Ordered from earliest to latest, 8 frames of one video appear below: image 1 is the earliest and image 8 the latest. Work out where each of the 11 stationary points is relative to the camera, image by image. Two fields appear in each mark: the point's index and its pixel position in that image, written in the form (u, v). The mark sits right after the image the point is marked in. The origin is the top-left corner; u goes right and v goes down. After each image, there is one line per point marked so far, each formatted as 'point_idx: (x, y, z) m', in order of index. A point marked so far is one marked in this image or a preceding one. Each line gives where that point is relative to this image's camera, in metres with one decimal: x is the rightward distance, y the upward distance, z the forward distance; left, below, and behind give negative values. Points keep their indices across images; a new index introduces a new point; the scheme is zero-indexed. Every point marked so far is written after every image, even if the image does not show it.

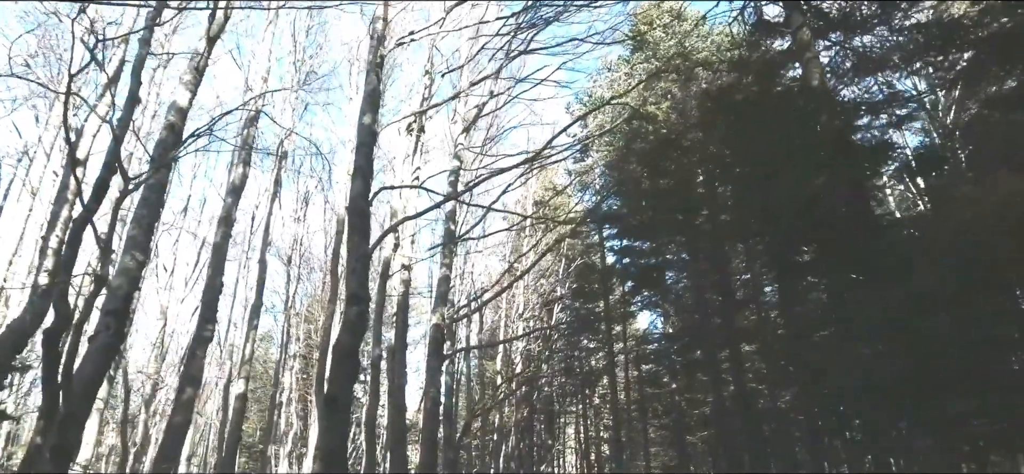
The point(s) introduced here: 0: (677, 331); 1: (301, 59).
0: (+2.6, -1.5, +10.8) m
1: (-3.2, +2.8, +10.2) m
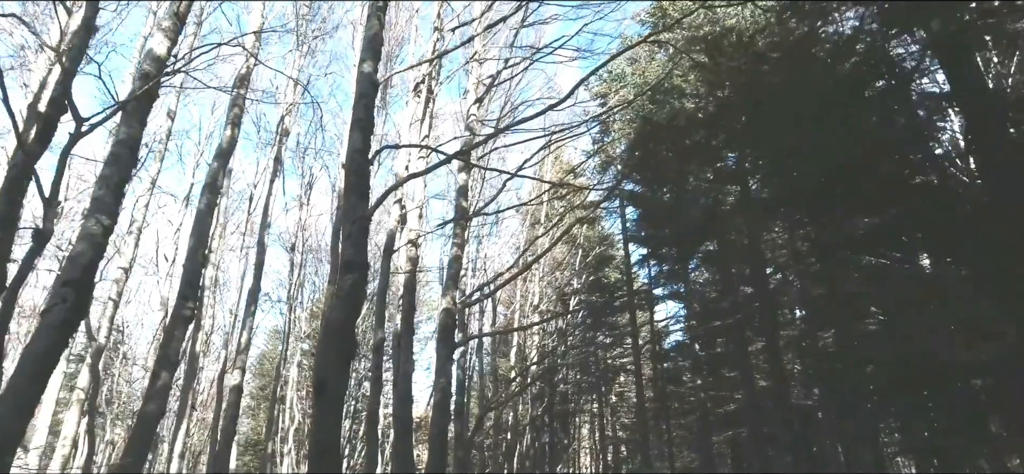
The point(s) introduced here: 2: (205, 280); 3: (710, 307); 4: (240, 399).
0: (+2.9, -1.3, +10.2) m
1: (-3.0, +3.0, +9.7) m
2: (-5.6, -0.7, +11.9) m
3: (+2.9, -1.0, +9.7) m
4: (-3.2, -1.9, +7.9) m
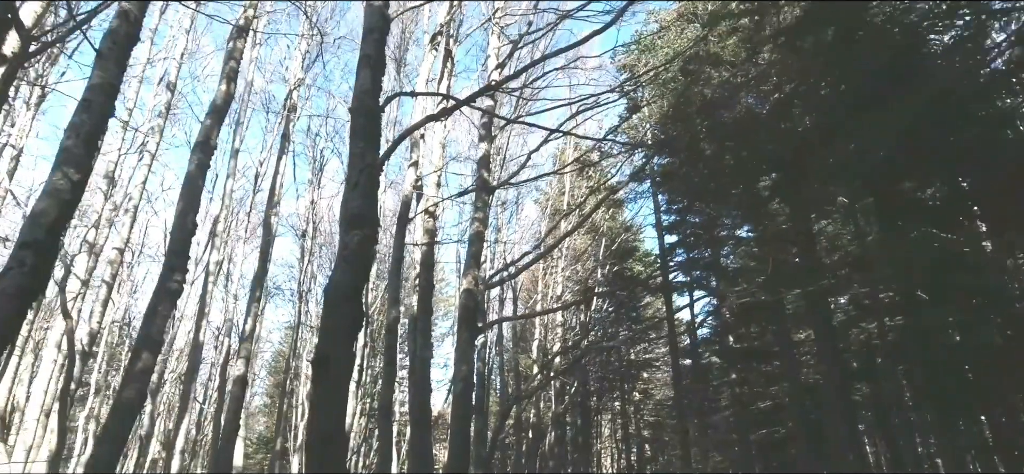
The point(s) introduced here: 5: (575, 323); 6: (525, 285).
0: (+3.2, -1.1, +9.5) m
1: (-2.7, +3.2, +9.2) m
2: (-5.2, -0.5, +11.4) m
3: (+3.2, -0.8, +9.1) m
4: (-2.9, -1.7, +7.4) m
5: (+1.4, -1.9, +15.0) m
6: (+0.3, -1.2, +16.9) m
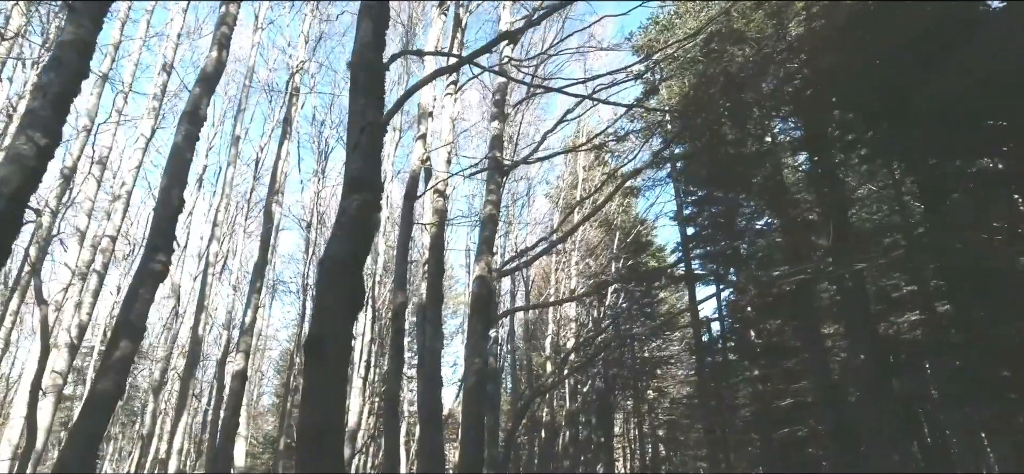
0: (+3.4, -0.9, +9.1) m
1: (-2.6, +3.3, +8.9) m
2: (-5.0, -0.4, +11.1) m
3: (+3.4, -0.7, +8.7) m
4: (-2.8, -1.6, +7.1) m
5: (+1.6, -1.8, +14.6) m
6: (+0.6, -1.1, +16.5) m
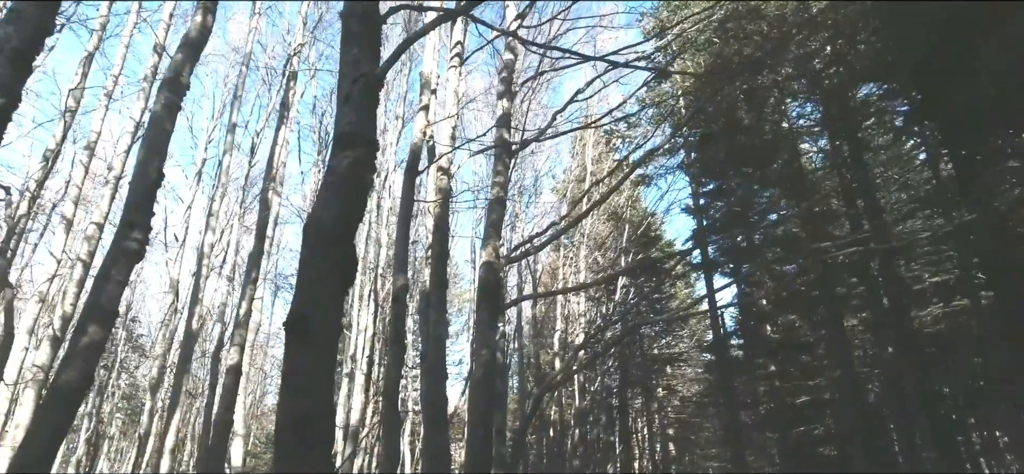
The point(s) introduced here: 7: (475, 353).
0: (+3.5, -0.8, +8.8) m
1: (-2.5, +3.4, +8.6) m
2: (-4.9, -0.3, +10.9) m
3: (+3.5, -0.6, +8.3) m
4: (-2.7, -1.5, +6.8) m
5: (+1.8, -1.7, +14.3) m
6: (+0.7, -1.0, +16.2) m
7: (-0.3, -1.0, +5.6) m
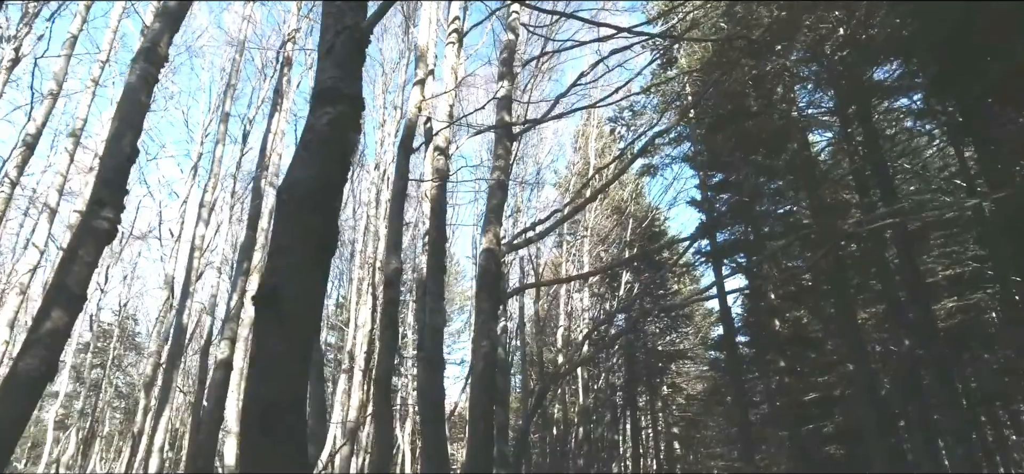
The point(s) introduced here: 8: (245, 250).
0: (+3.5, -0.7, +8.6) m
1: (-2.5, +3.5, +8.4) m
2: (-4.9, -0.2, +10.6) m
3: (+3.5, -0.5, +8.1) m
4: (-2.7, -1.4, +6.6) m
5: (+1.8, -1.6, +14.0) m
6: (+0.8, -0.9, +16.0) m
7: (-0.3, -0.9, +5.4) m
8: (-2.9, -0.3, +7.4) m
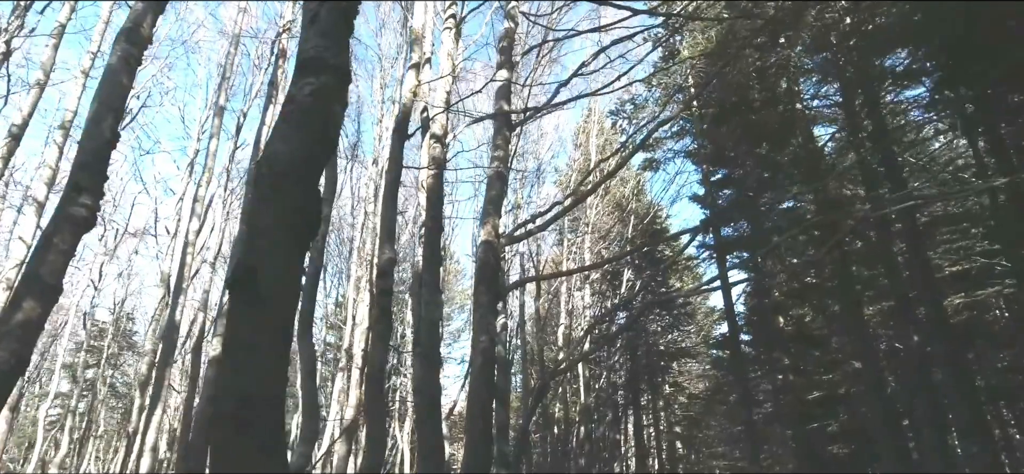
0: (+3.5, -0.6, +8.4) m
1: (-2.5, +3.5, +8.3) m
2: (-4.9, -0.2, +10.5) m
3: (+3.5, -0.4, +7.9) m
4: (-2.7, -1.4, +6.4) m
5: (+1.8, -1.5, +13.9) m
6: (+0.8, -0.8, +15.8) m
7: (-0.3, -0.9, +5.3) m
8: (-2.9, -0.2, +7.3) m
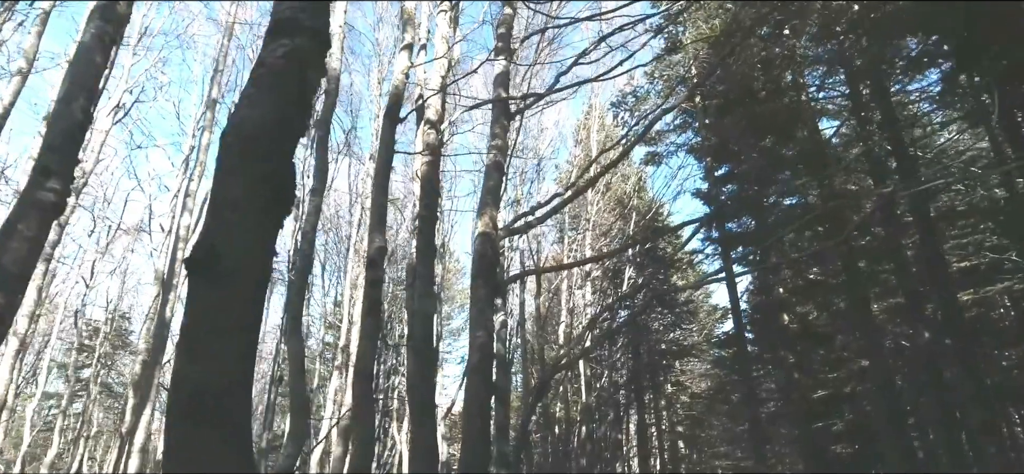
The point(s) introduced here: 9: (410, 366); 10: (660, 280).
0: (+3.5, -0.6, +8.3) m
1: (-2.5, +3.6, +8.1) m
2: (-4.9, -0.1, +10.4) m
3: (+3.5, -0.3, +7.8) m
4: (-2.7, -1.3, +6.3) m
5: (+1.8, -1.5, +13.7) m
6: (+0.8, -0.8, +15.7) m
7: (-0.3, -0.8, +5.1) m
8: (-2.9, -0.2, +7.1) m
9: (-0.7, -1.0, +5.0) m
10: (+2.5, -0.7, +11.4) m
